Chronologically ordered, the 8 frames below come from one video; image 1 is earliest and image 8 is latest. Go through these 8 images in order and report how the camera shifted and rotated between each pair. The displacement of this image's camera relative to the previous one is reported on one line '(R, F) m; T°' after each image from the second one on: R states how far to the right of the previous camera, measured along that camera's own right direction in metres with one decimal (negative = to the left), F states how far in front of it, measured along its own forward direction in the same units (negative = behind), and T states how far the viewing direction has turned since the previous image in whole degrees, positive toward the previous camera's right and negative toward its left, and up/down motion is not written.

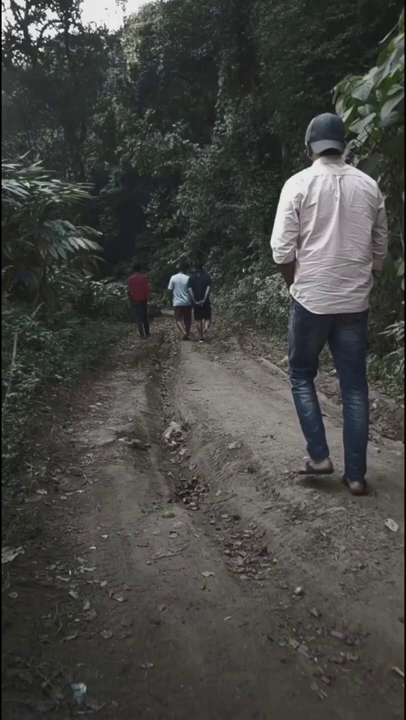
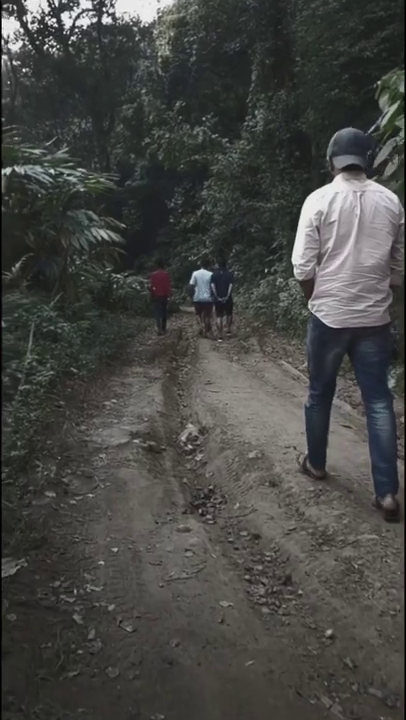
(-0.1, +0.3) m; -2°
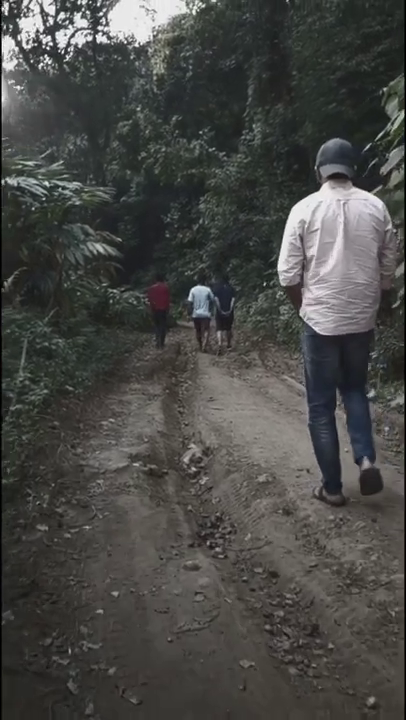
(-0.1, +0.3) m; 0°
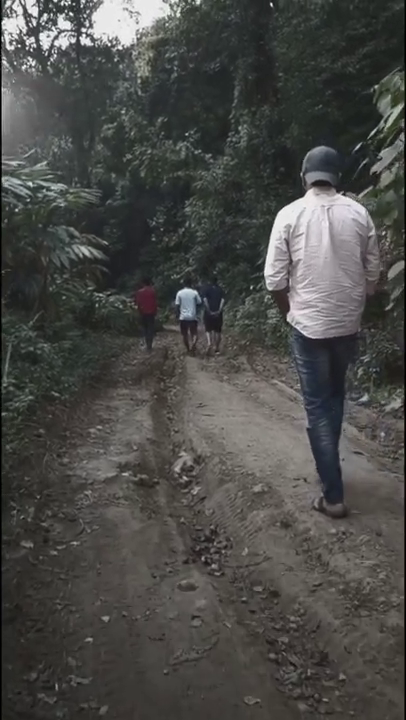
(0.0, +0.2) m; +1°
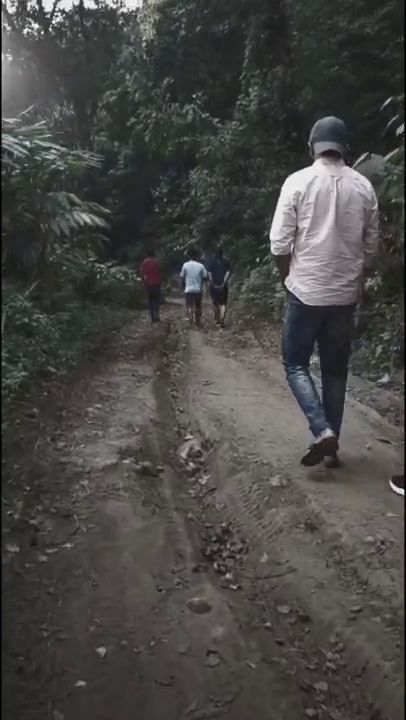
(-0.1, +0.5) m; 0°
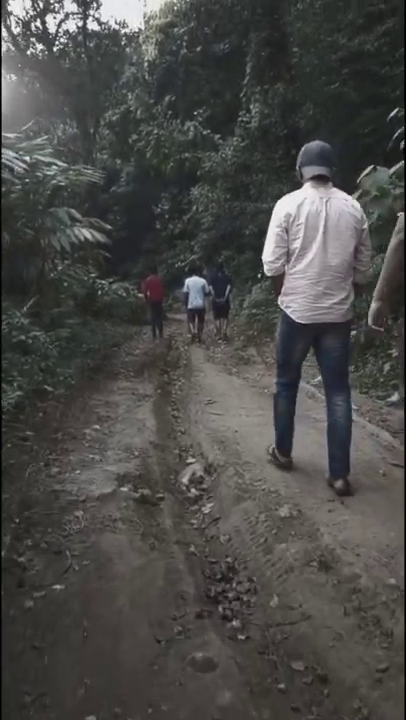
(0.0, +0.3) m; 0°
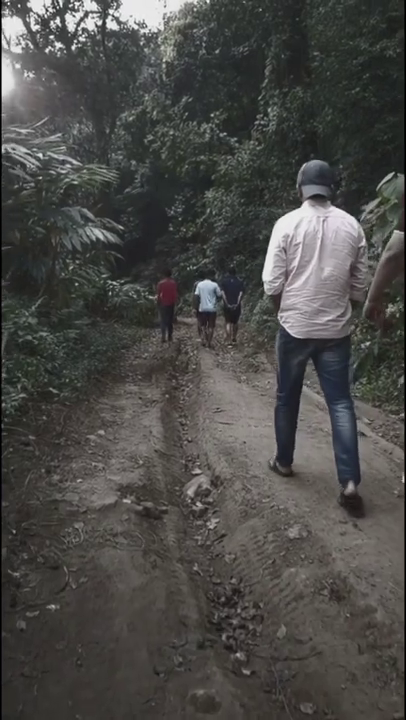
(0.0, +0.2) m; -1°
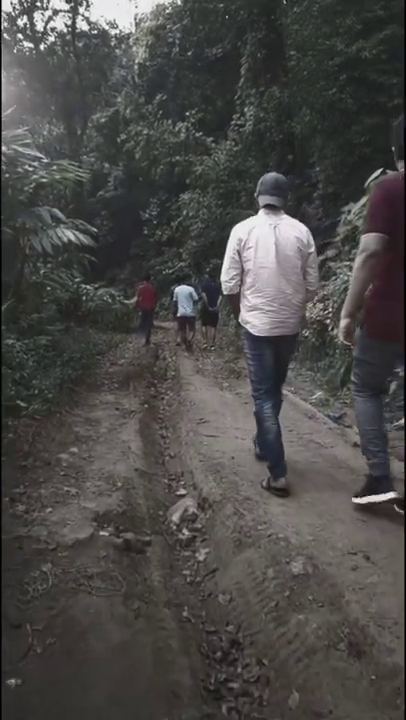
(-0.1, +0.5) m; +2°
